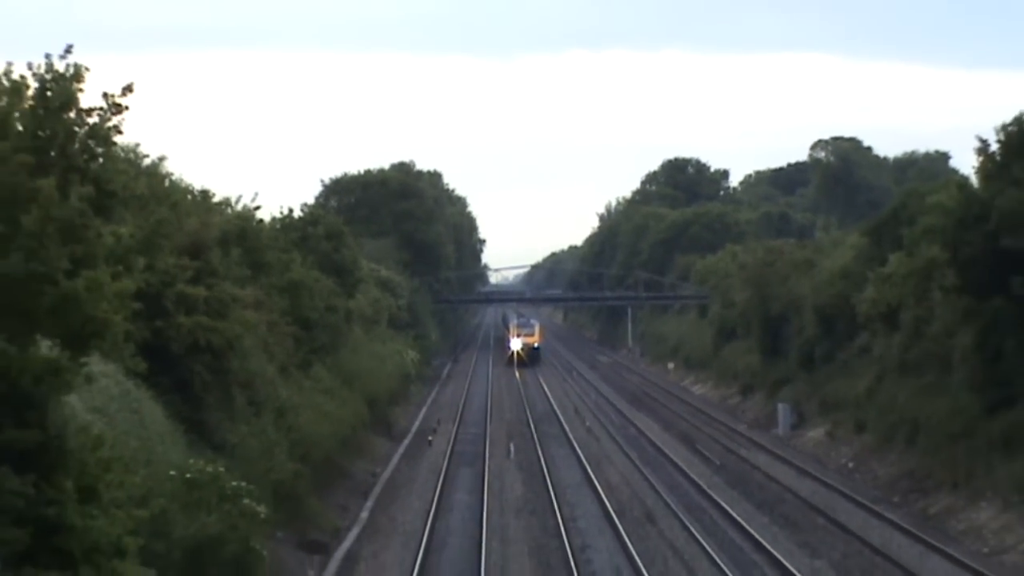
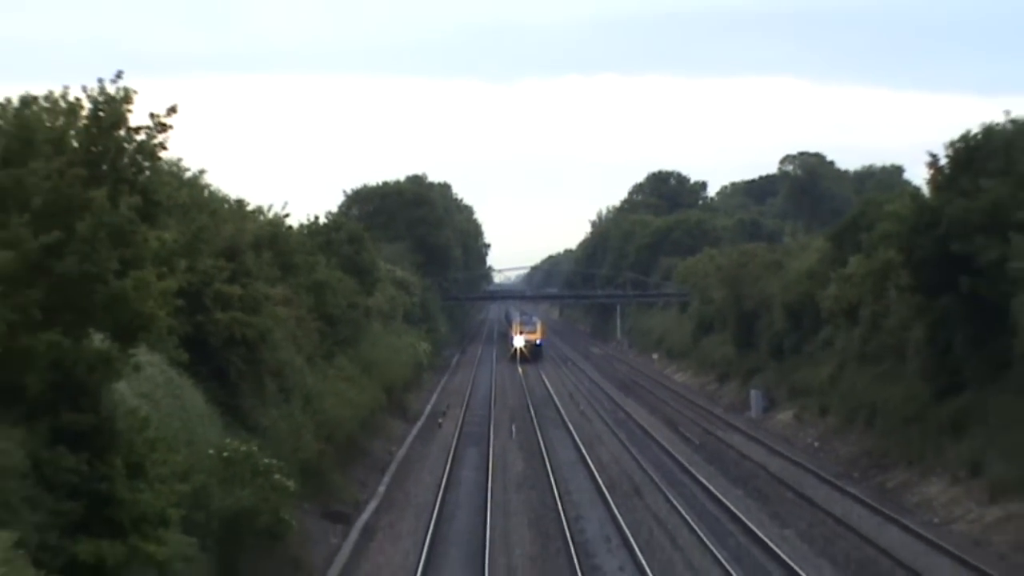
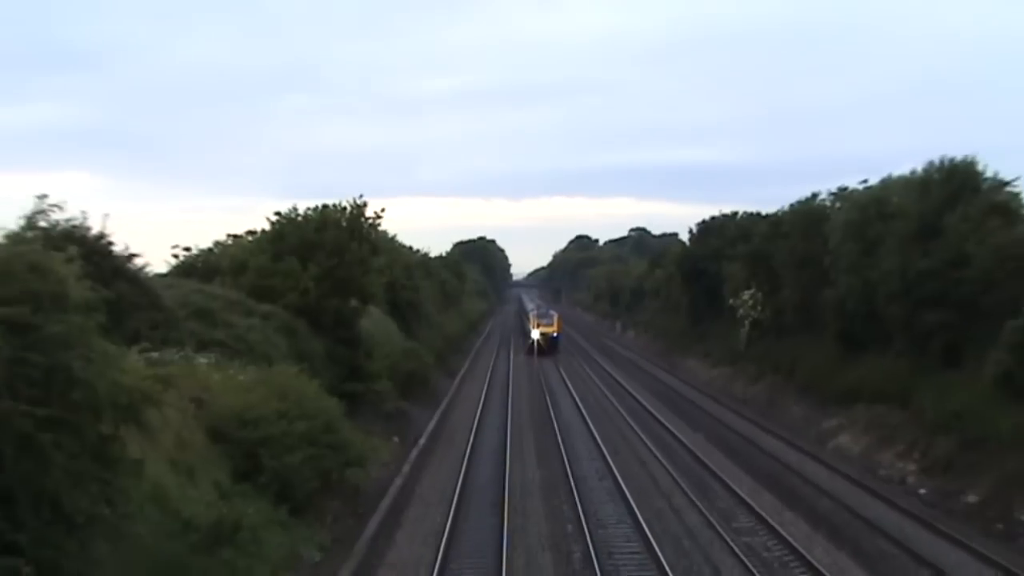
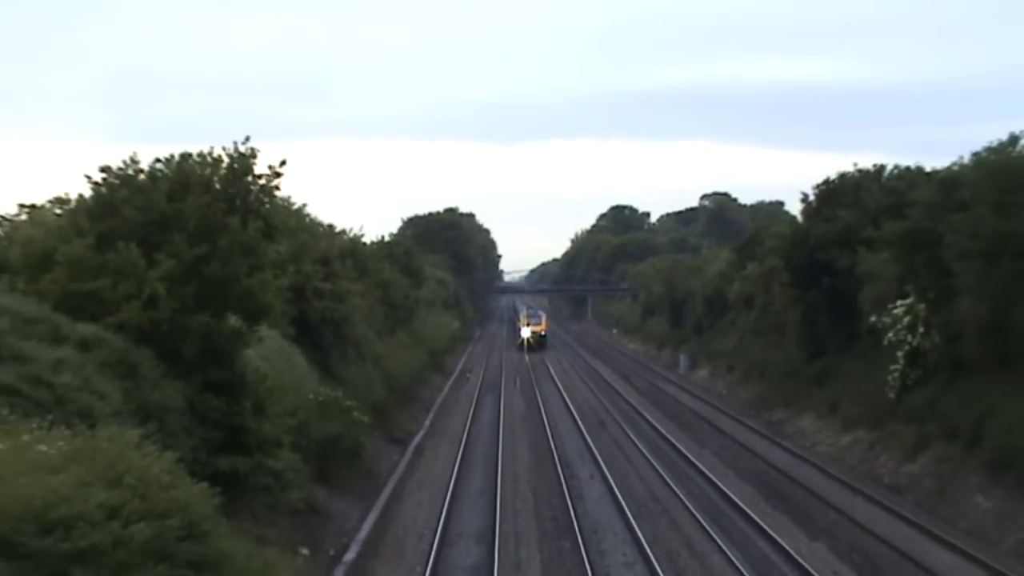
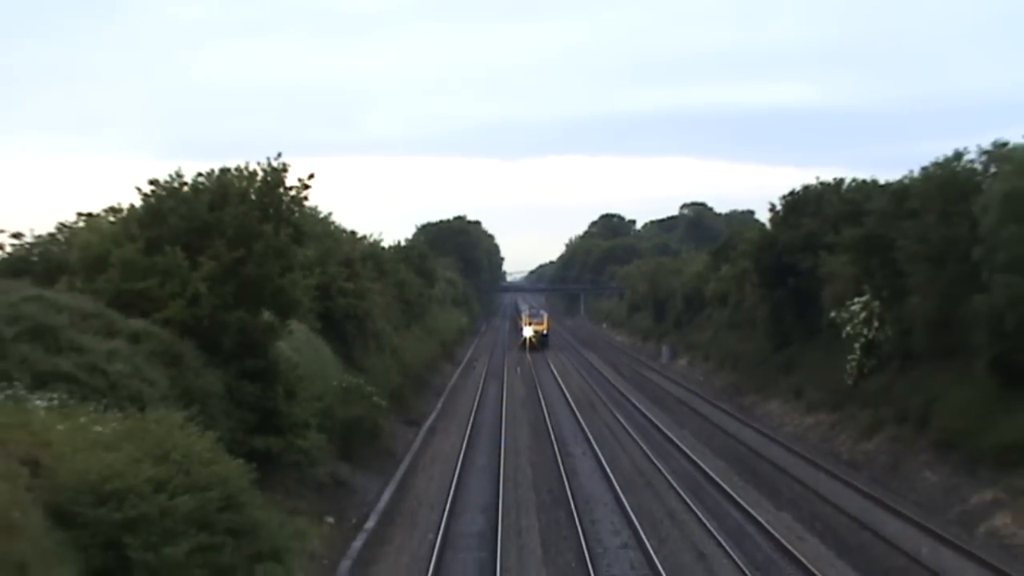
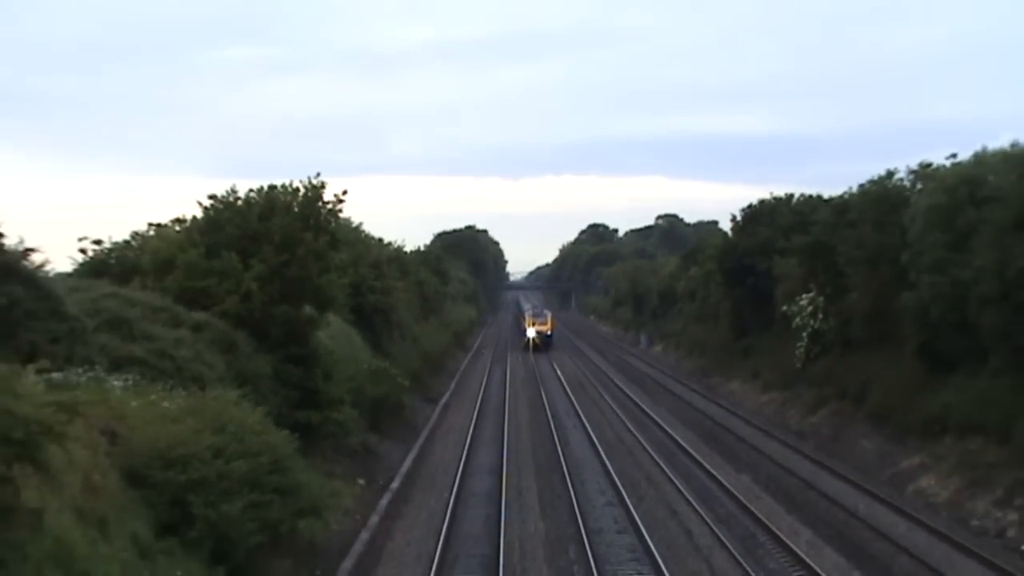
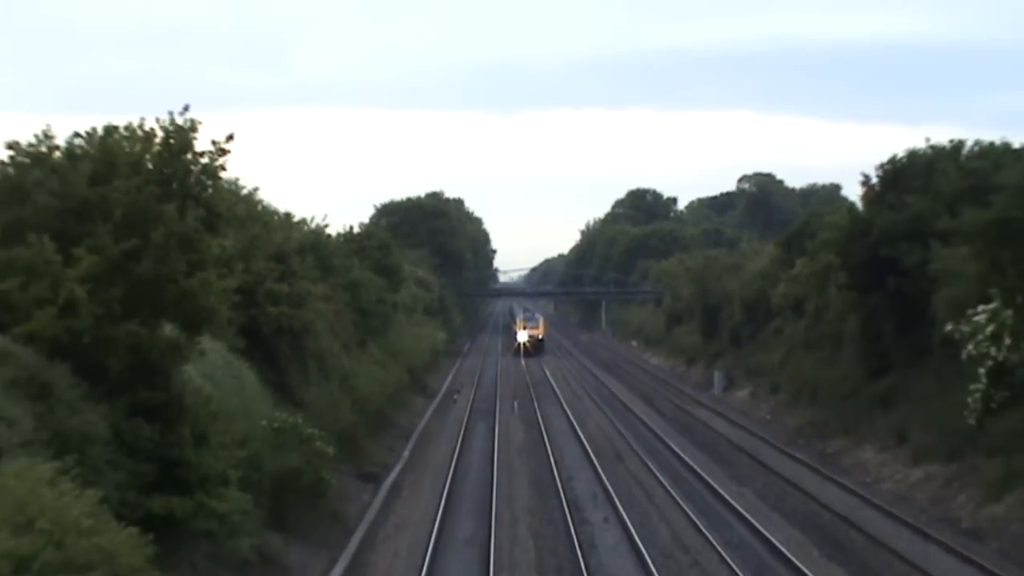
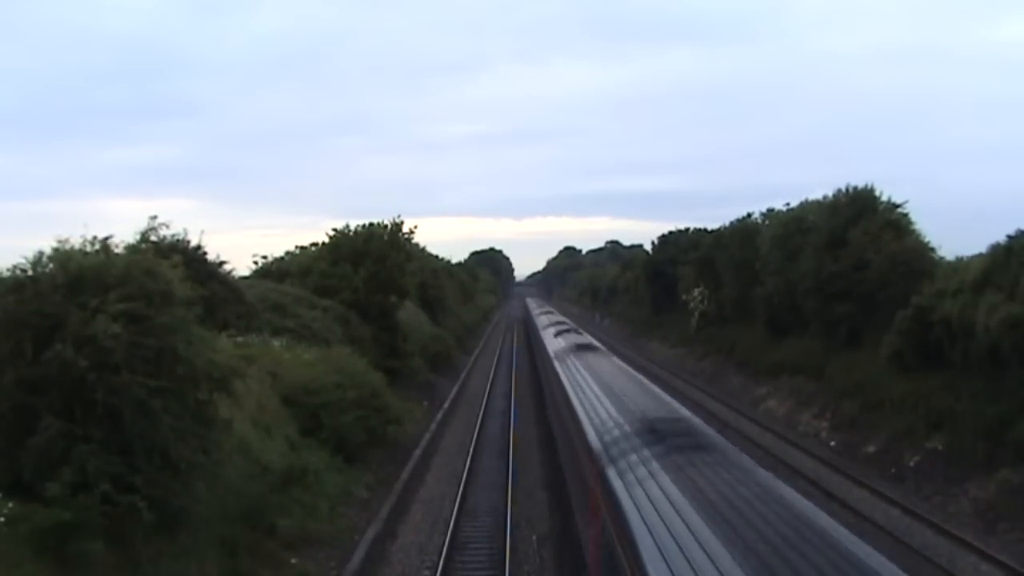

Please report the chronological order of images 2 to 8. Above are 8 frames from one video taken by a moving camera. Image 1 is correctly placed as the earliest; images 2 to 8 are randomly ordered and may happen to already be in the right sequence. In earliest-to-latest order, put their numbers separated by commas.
2, 7, 4, 5, 6, 3, 8
